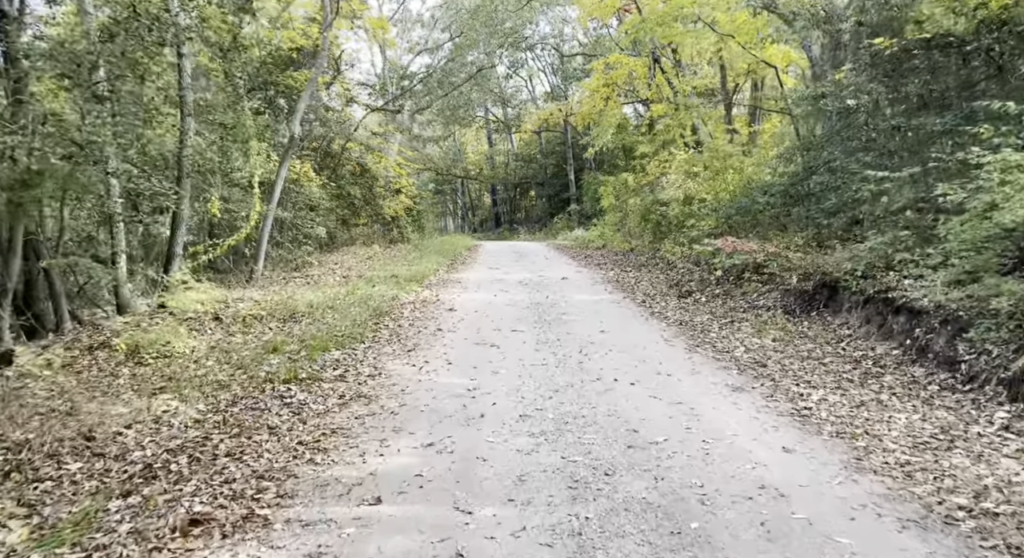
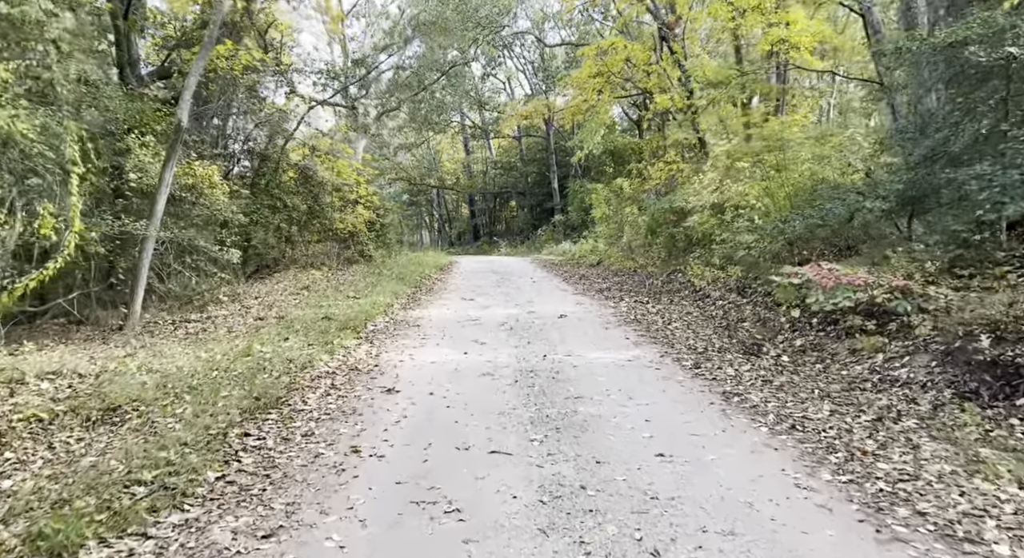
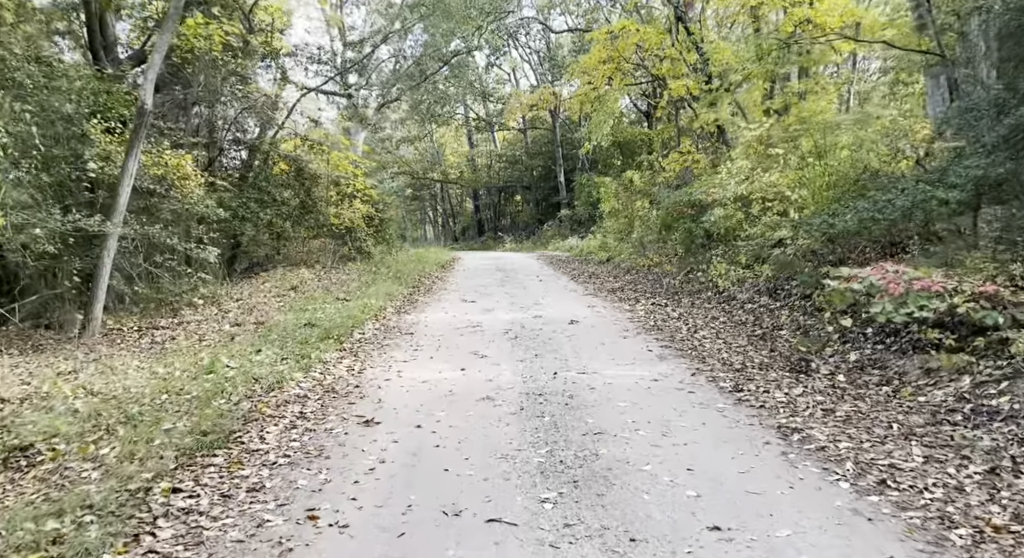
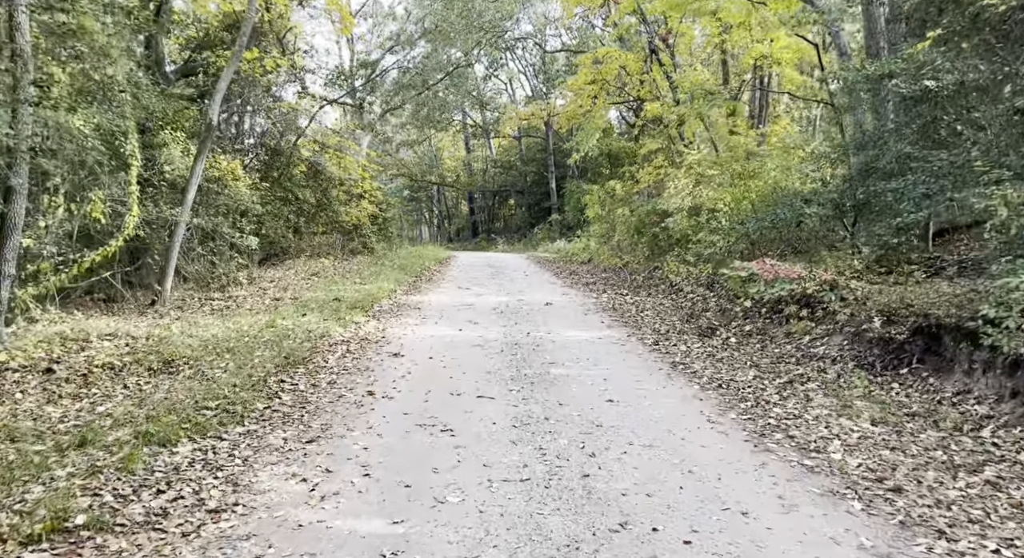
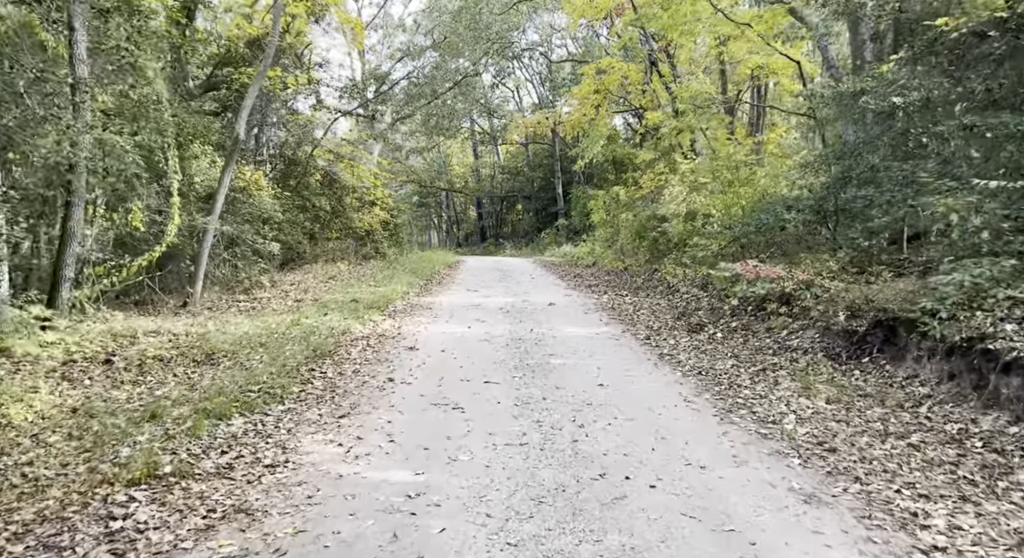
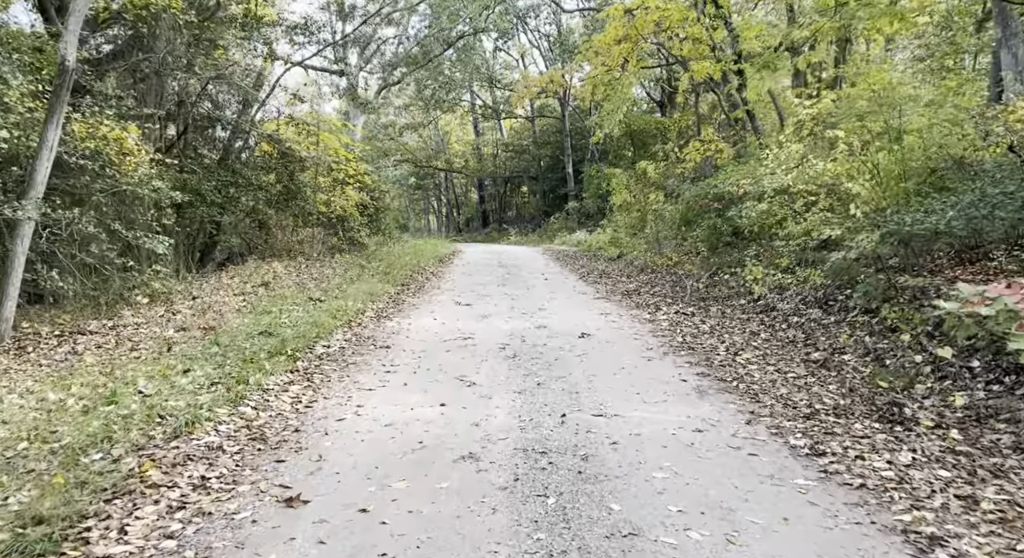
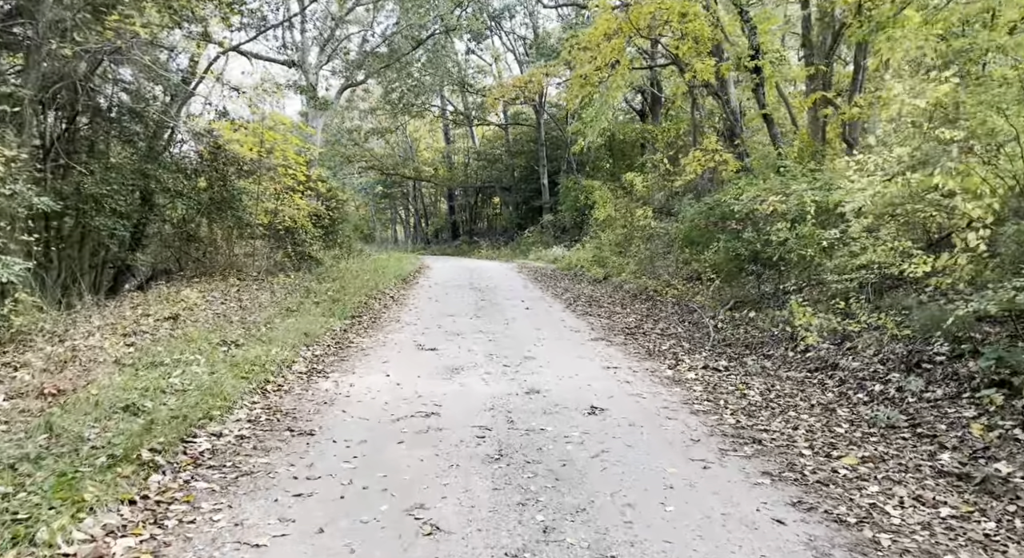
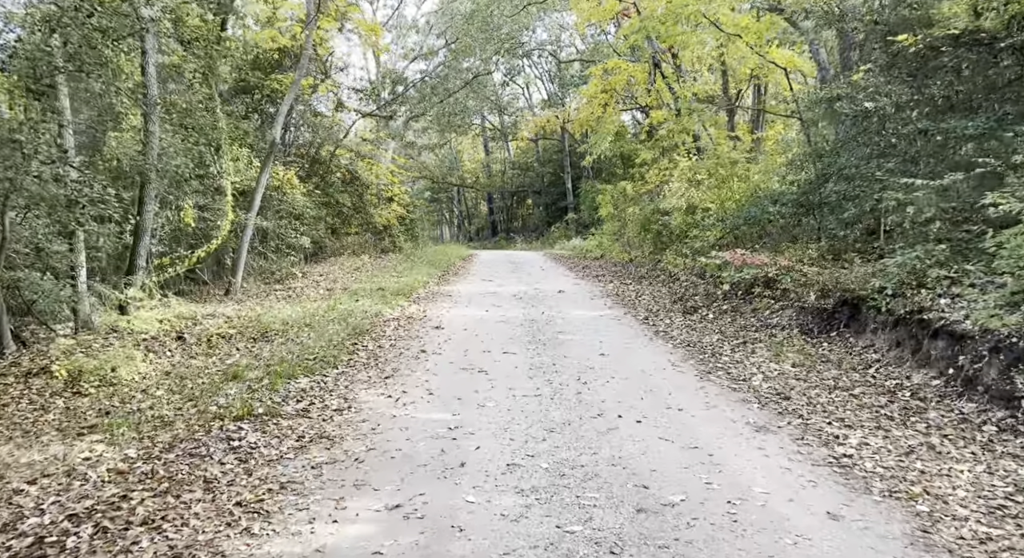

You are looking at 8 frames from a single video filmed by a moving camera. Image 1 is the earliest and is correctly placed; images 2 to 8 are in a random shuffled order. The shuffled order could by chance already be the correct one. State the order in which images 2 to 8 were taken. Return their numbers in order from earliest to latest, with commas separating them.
8, 5, 4, 2, 3, 6, 7
